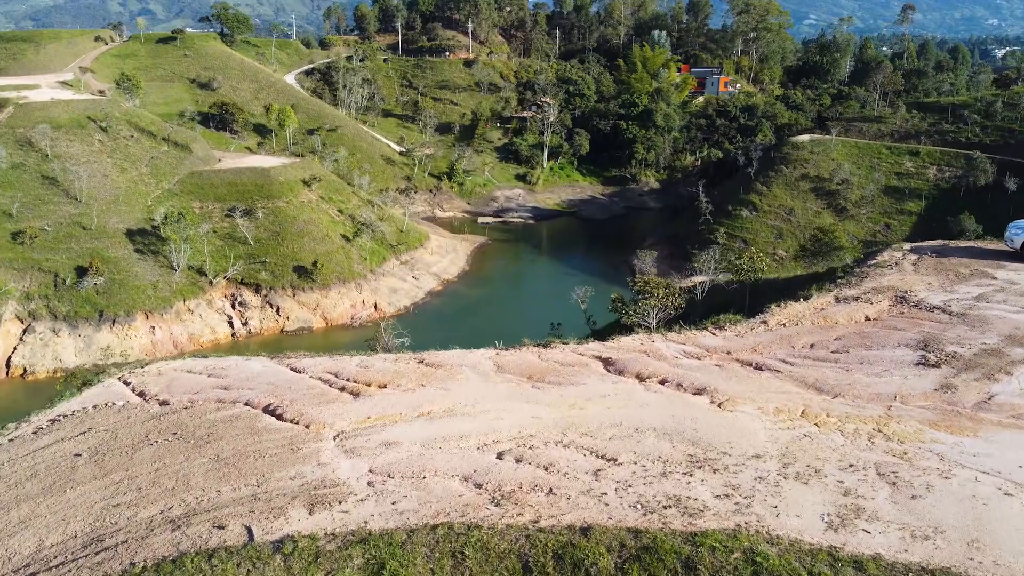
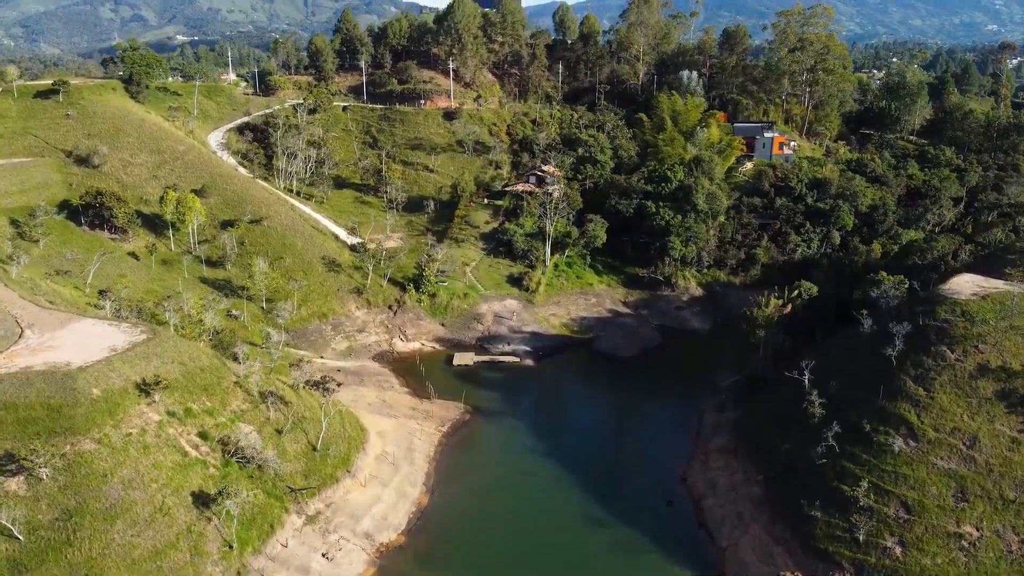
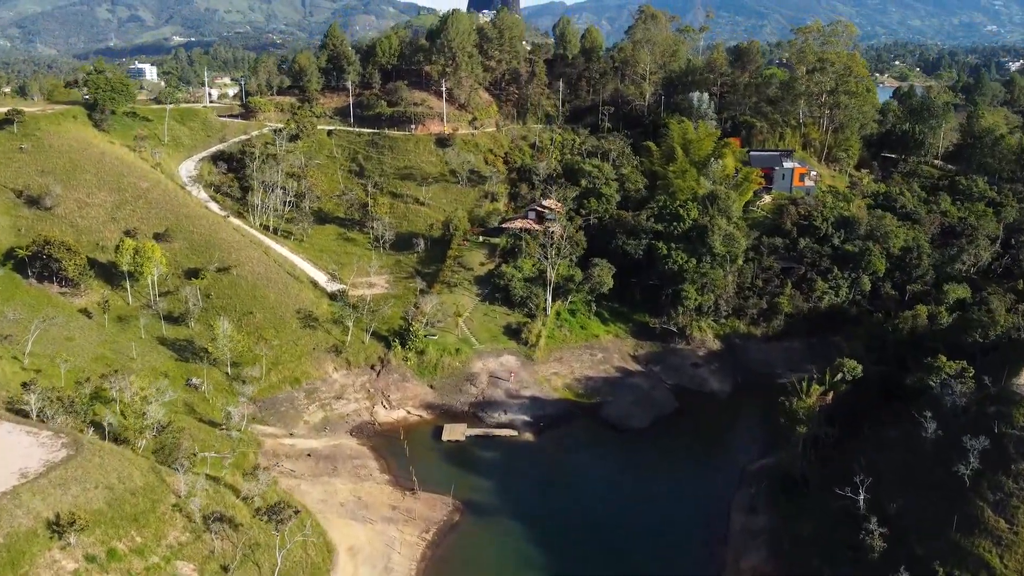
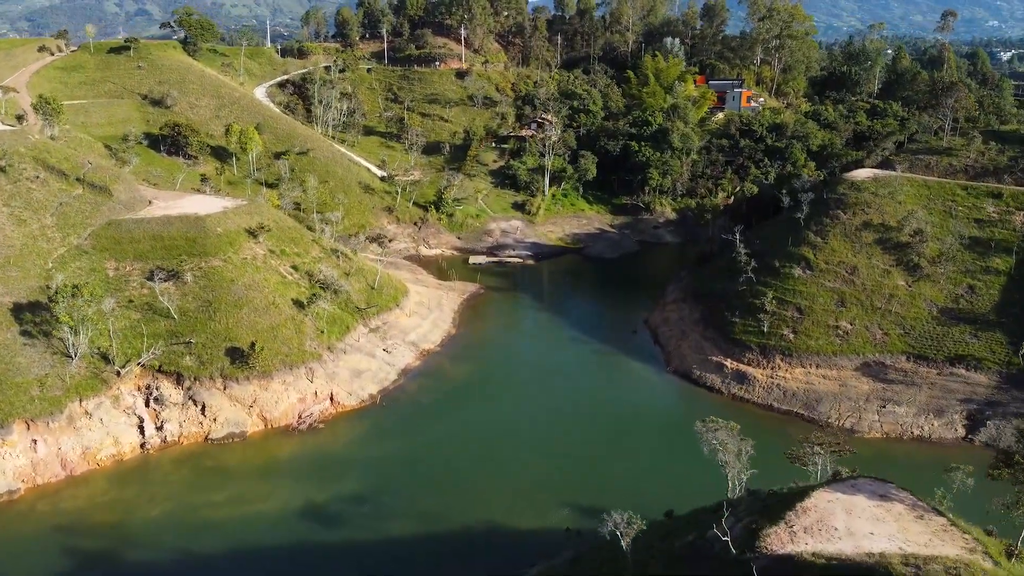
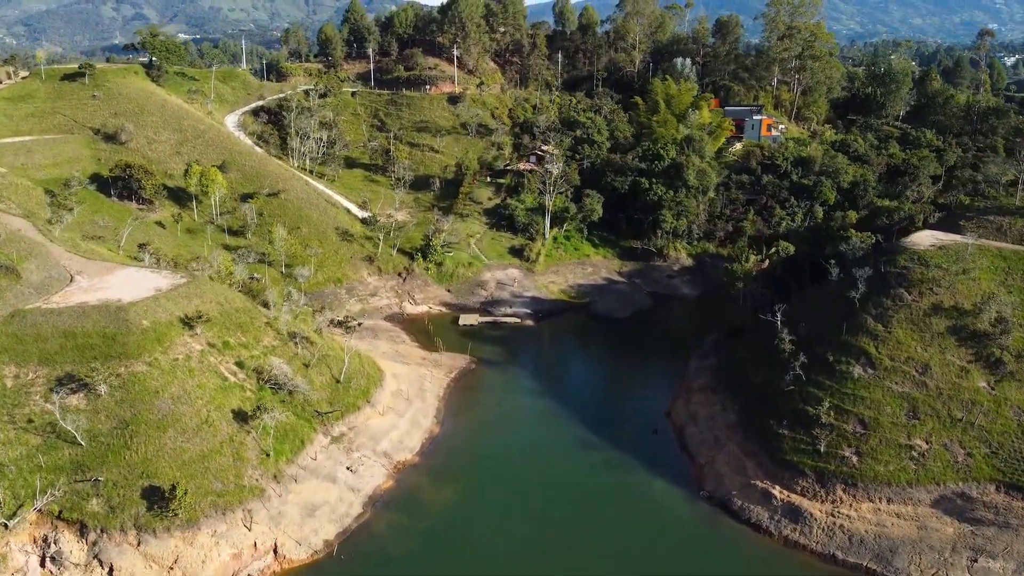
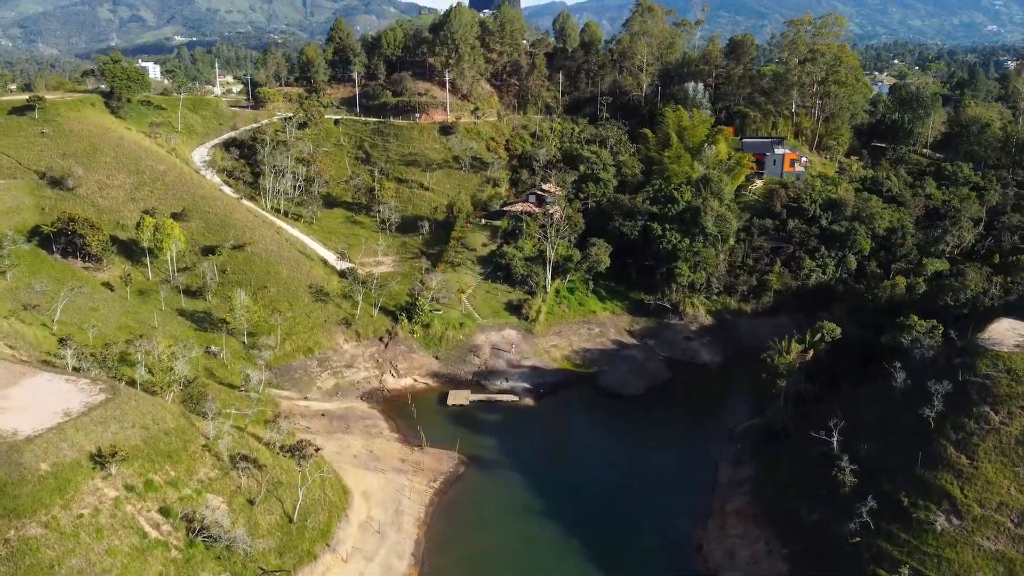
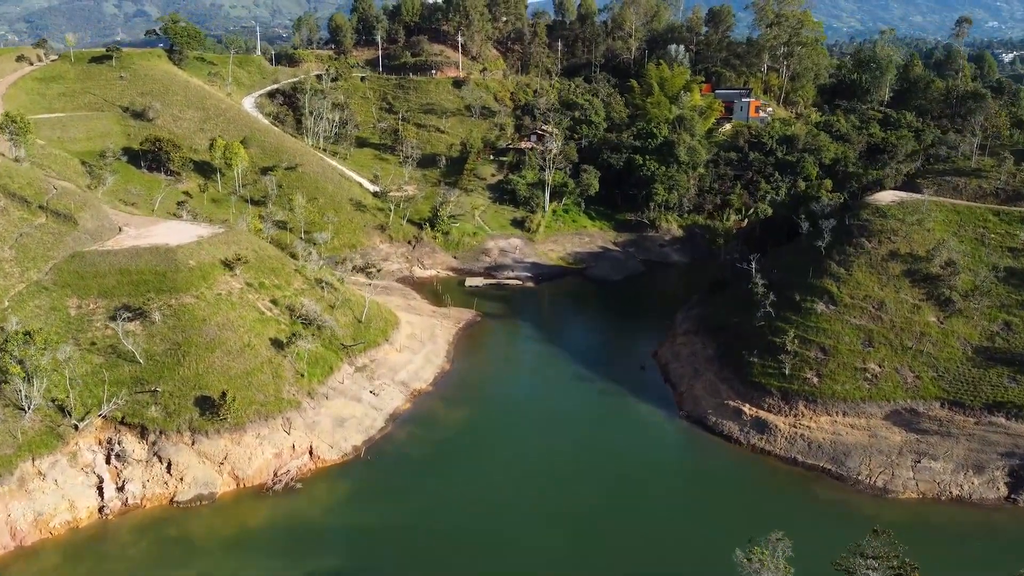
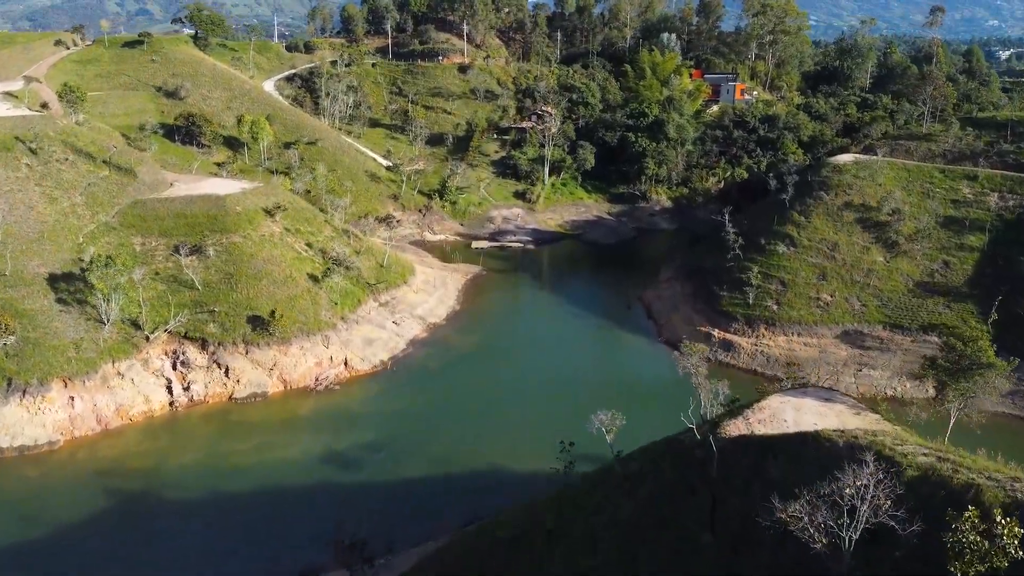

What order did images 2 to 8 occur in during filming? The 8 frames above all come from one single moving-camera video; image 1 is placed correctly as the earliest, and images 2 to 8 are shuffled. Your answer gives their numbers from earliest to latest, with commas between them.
8, 4, 7, 5, 2, 6, 3
